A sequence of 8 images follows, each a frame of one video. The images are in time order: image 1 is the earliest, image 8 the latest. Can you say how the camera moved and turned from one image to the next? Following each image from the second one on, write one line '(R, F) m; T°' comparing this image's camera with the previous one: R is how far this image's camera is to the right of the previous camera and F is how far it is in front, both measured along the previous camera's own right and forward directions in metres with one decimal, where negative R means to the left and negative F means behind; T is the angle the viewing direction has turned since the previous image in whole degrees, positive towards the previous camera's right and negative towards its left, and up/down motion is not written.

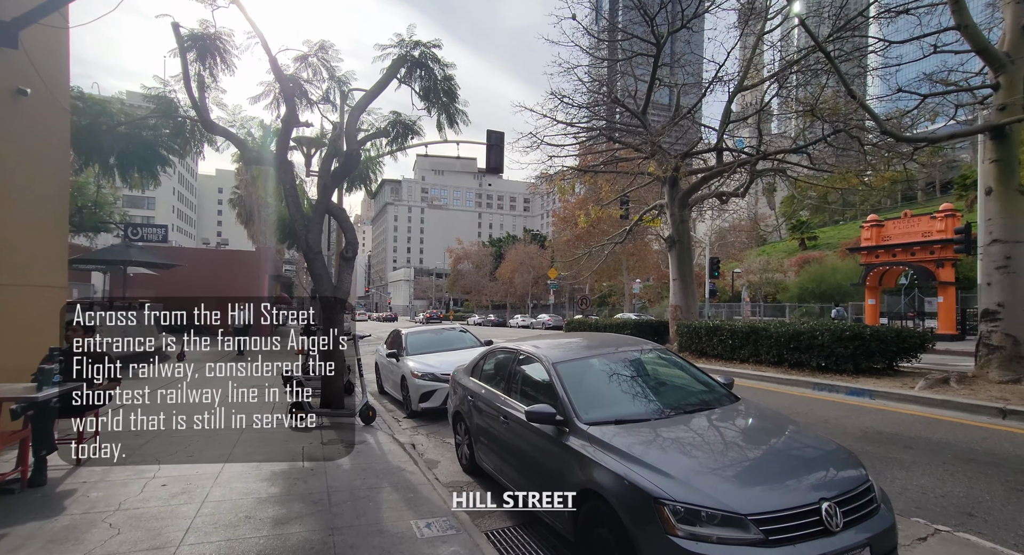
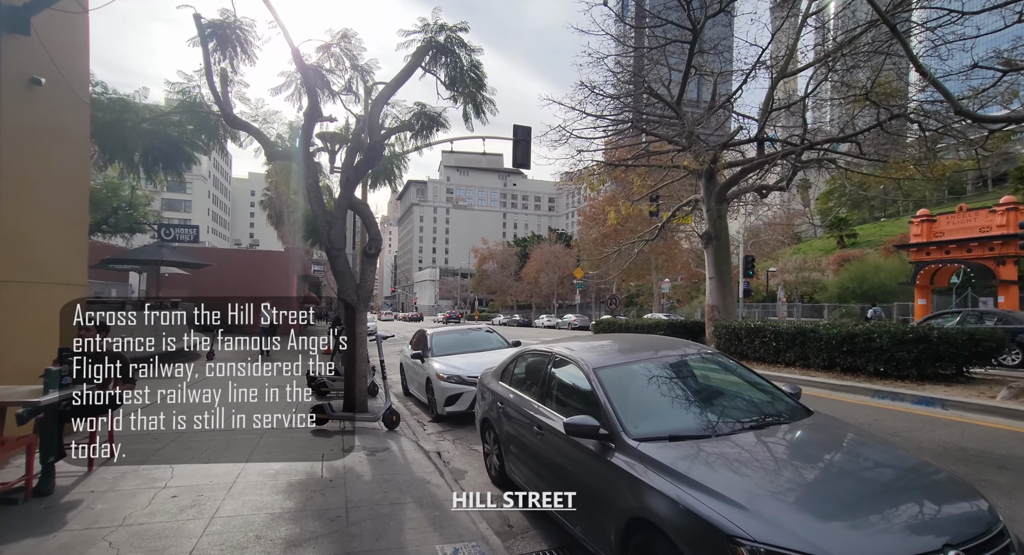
(-0.1, +0.4) m; -3°
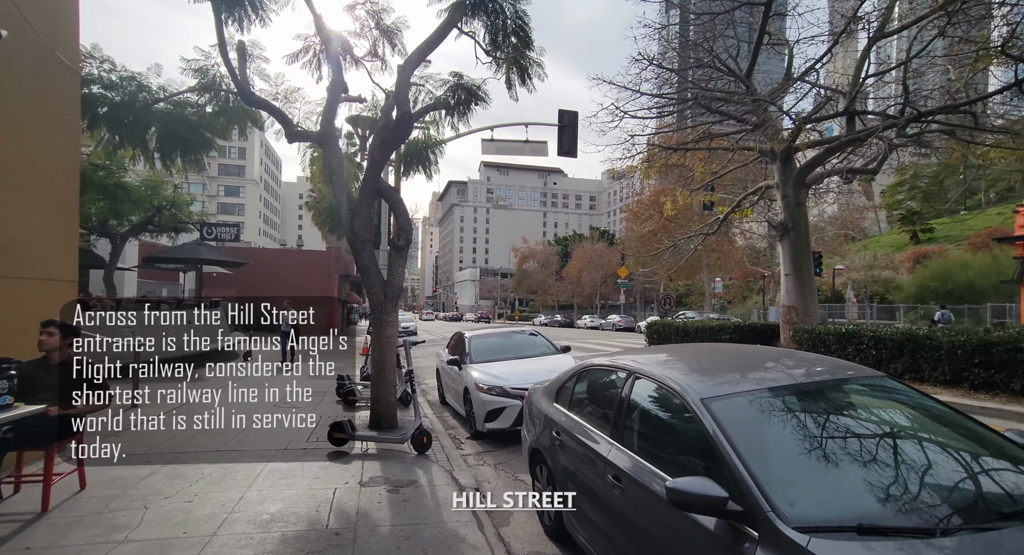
(-0.2, +1.2) m; -4°
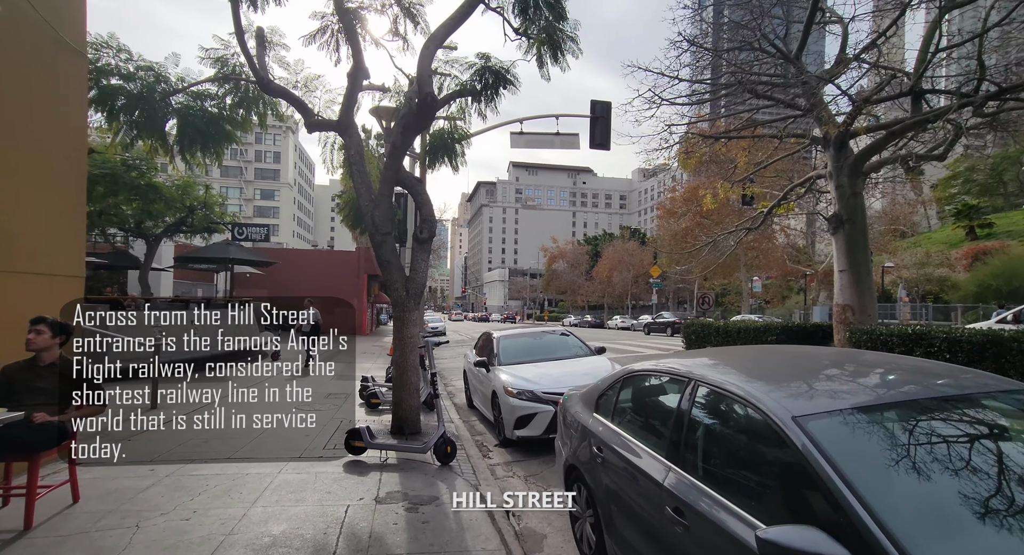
(0.0, +0.5) m; -3°
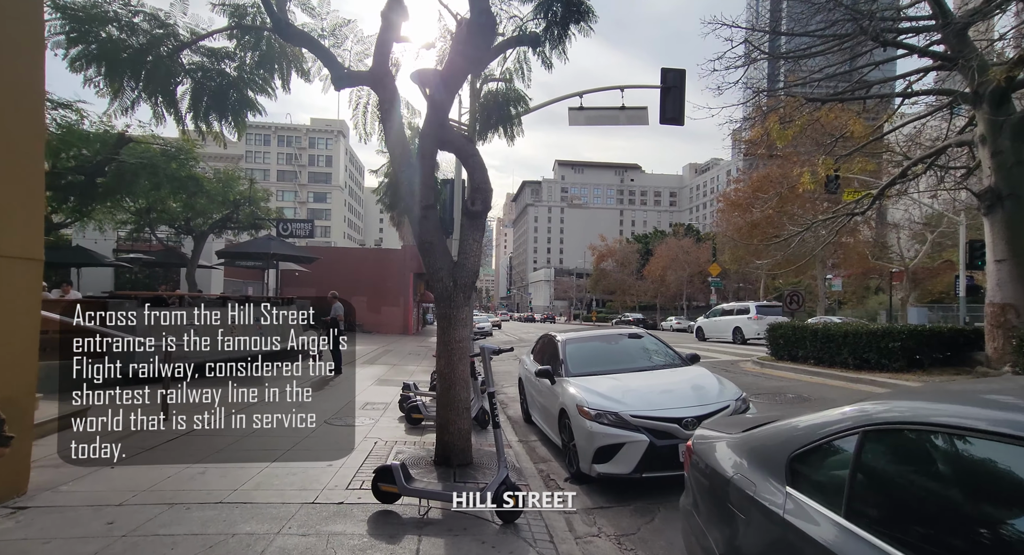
(-0.3, +1.6) m; -5°
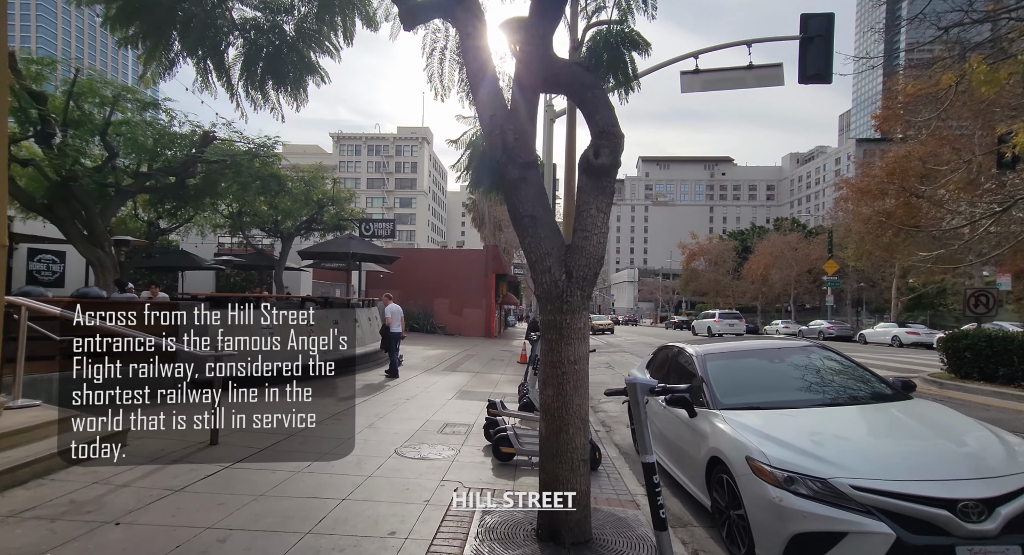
(-0.4, +1.7) m; -9°
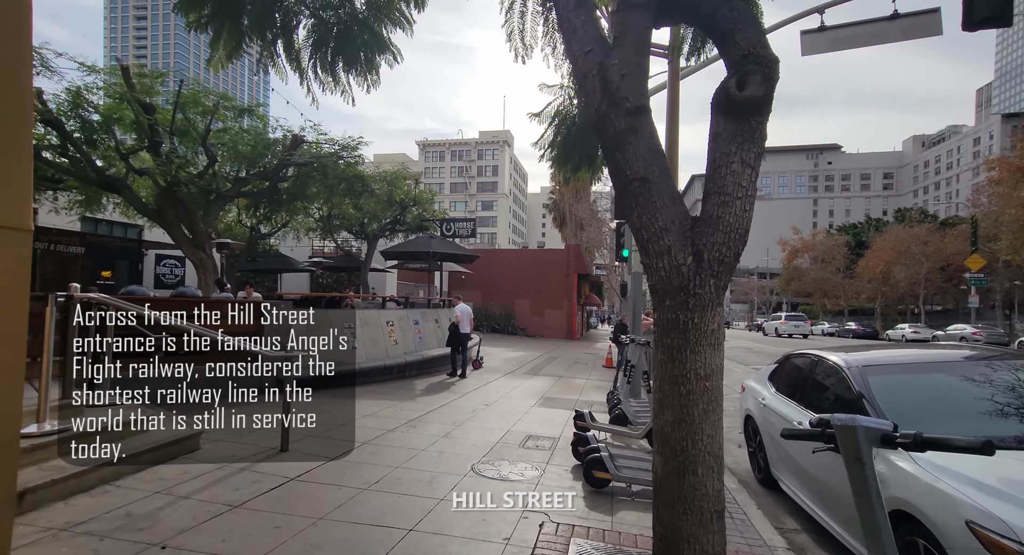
(-0.1, +0.9) m; -9°
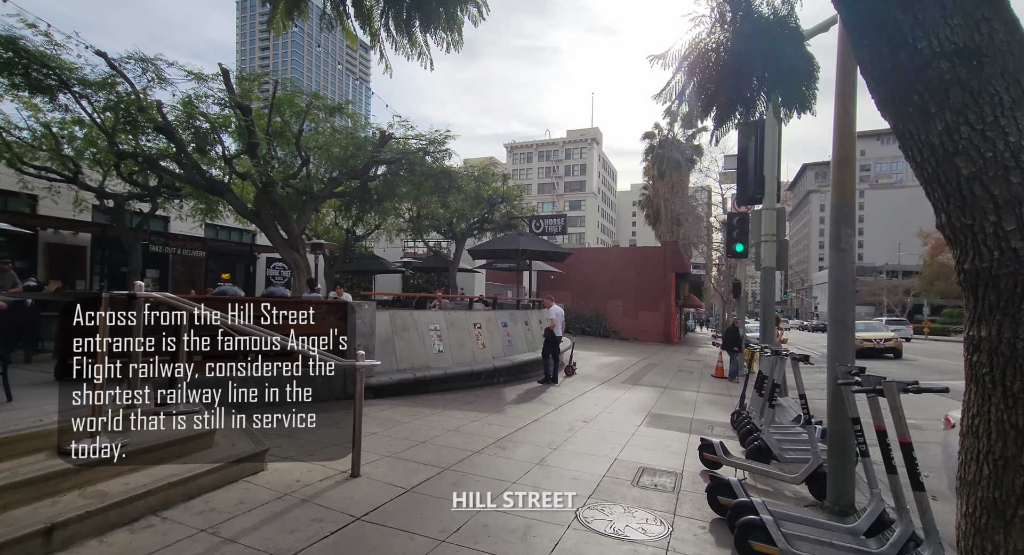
(-0.2, +1.2) m; -10°
